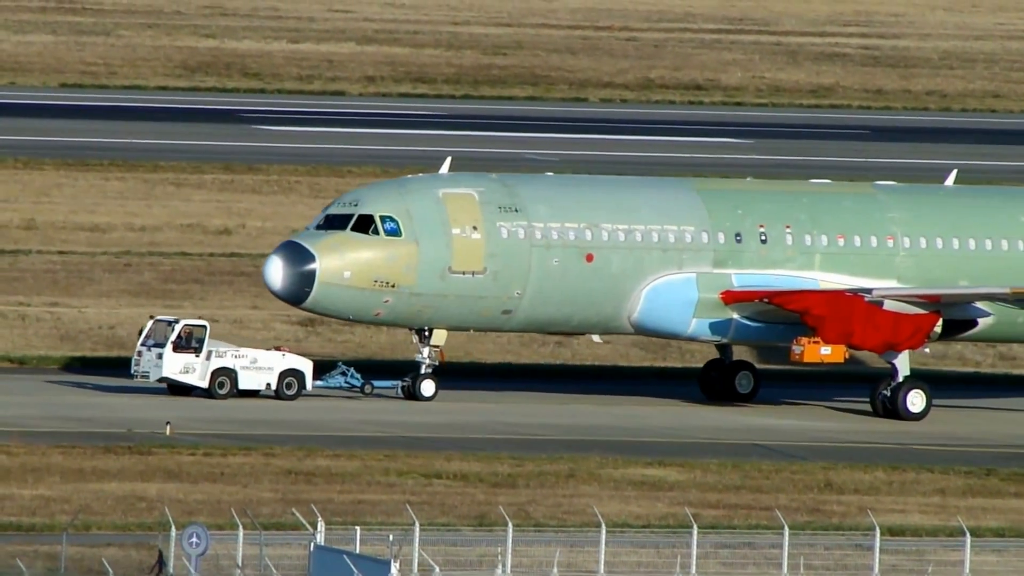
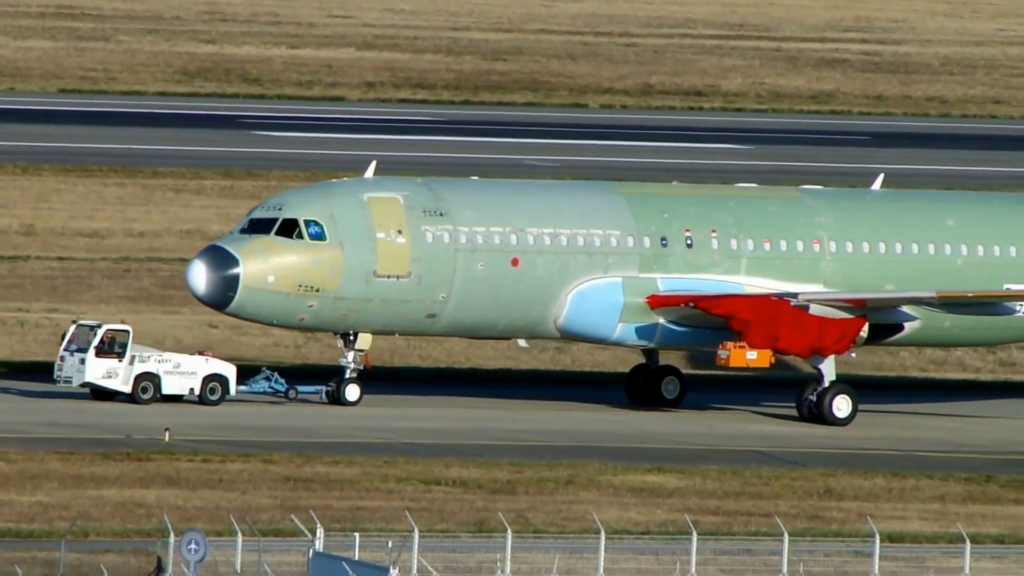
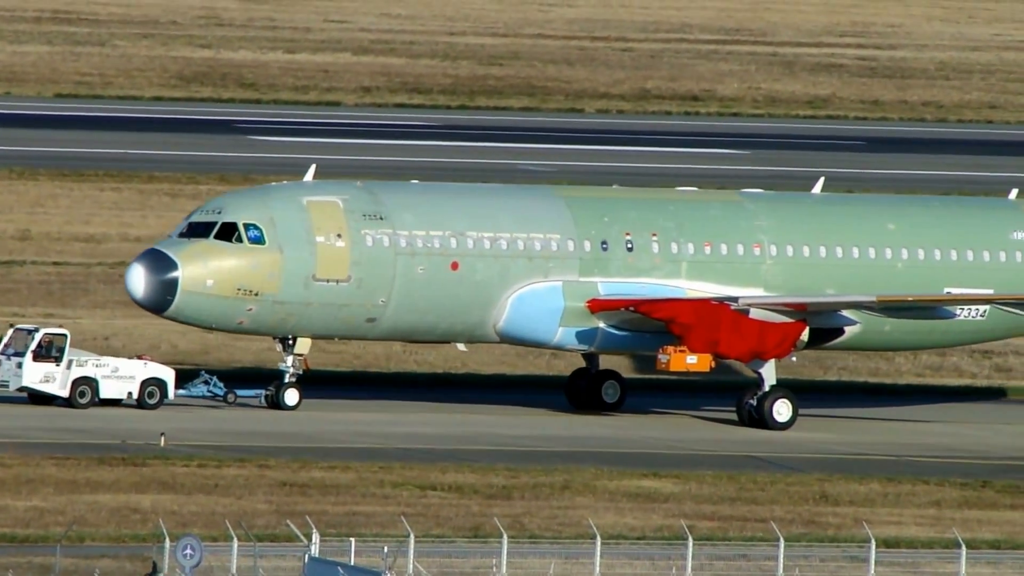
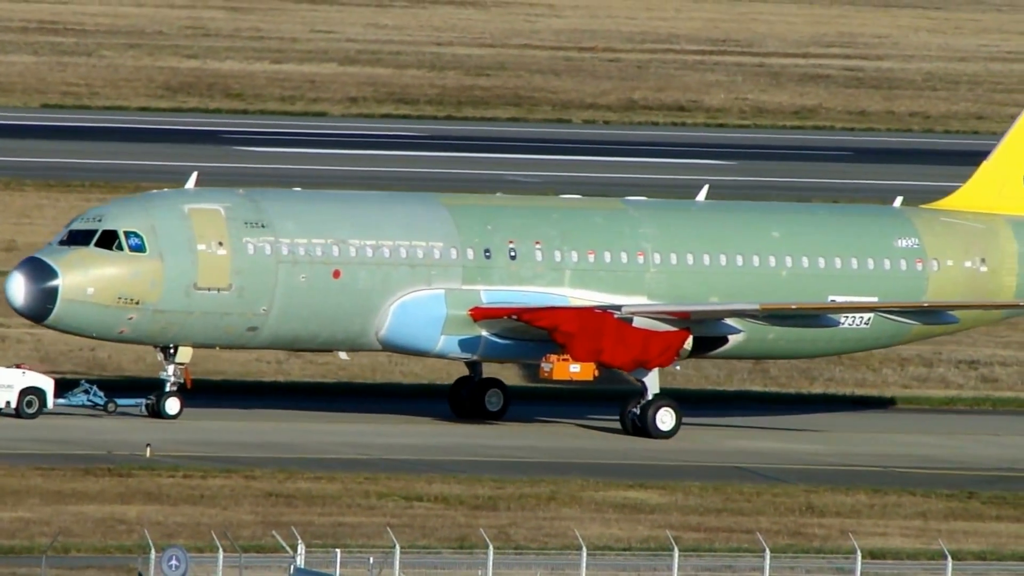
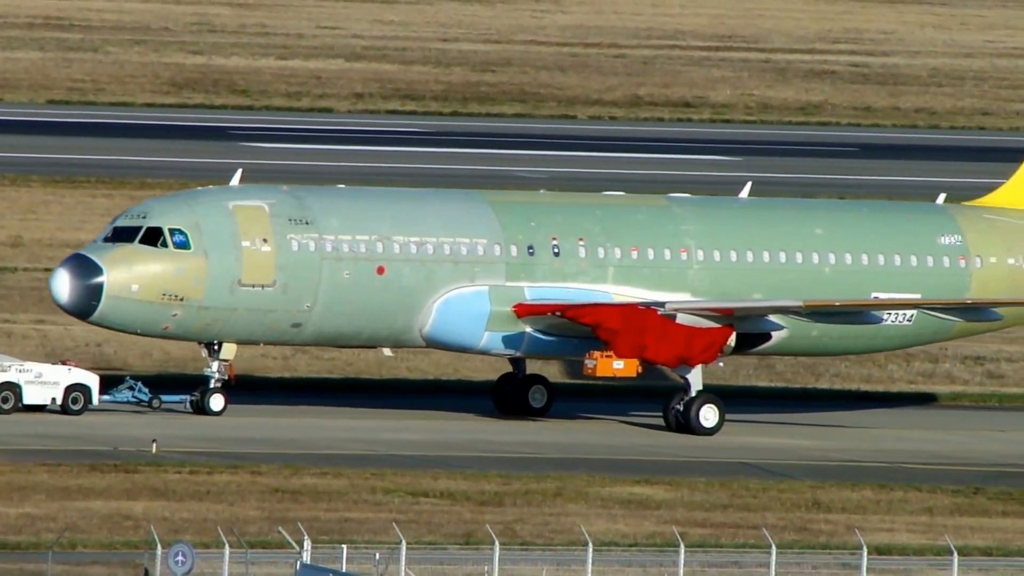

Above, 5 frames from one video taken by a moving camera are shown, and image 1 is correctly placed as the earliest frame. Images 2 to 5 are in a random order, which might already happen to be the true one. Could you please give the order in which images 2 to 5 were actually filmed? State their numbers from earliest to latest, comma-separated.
2, 3, 5, 4
